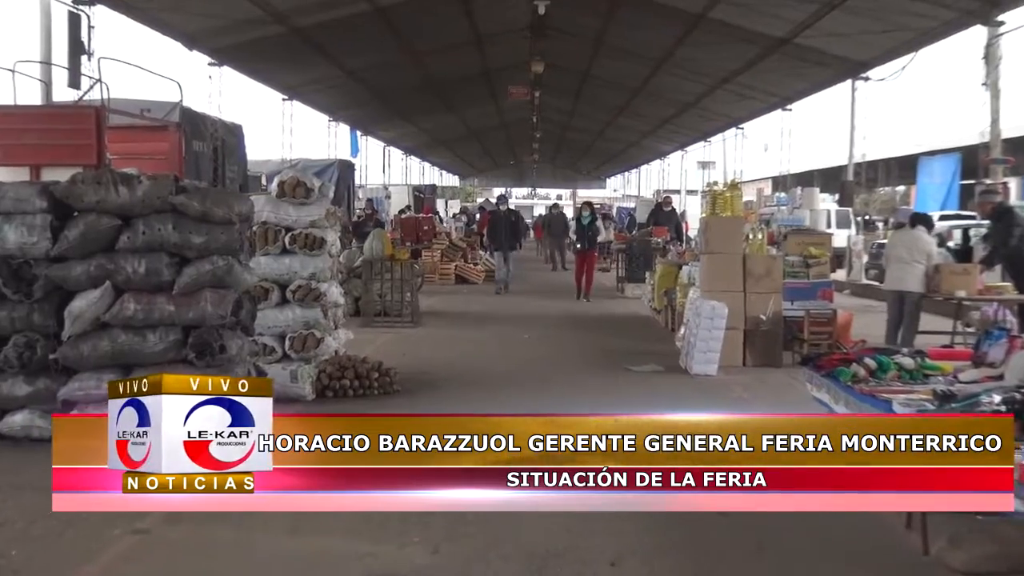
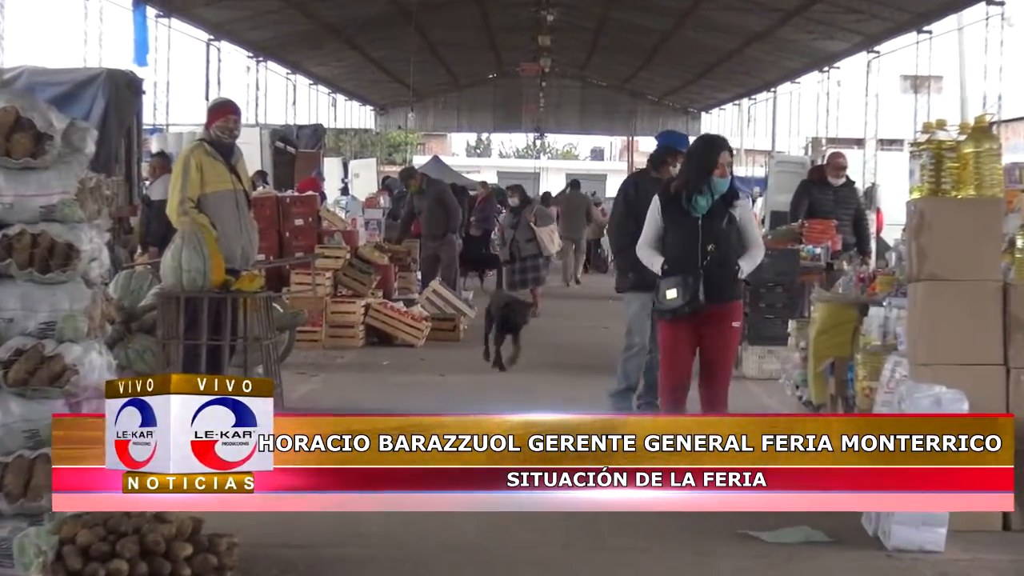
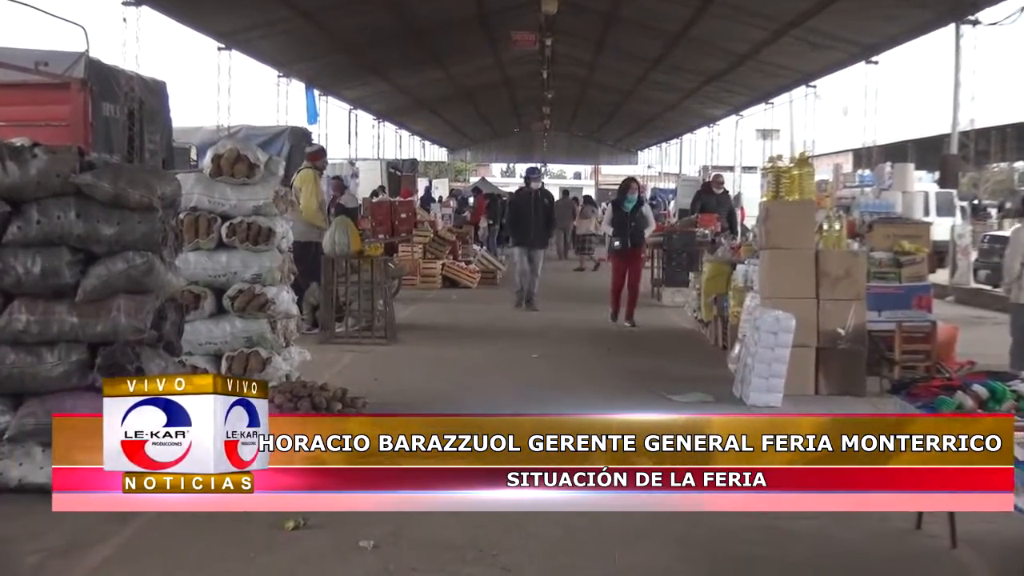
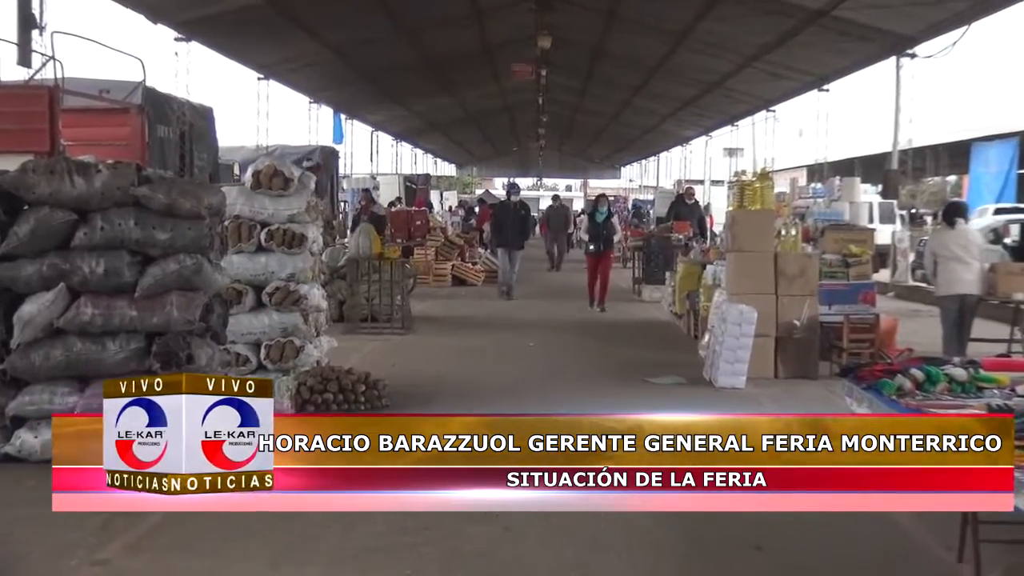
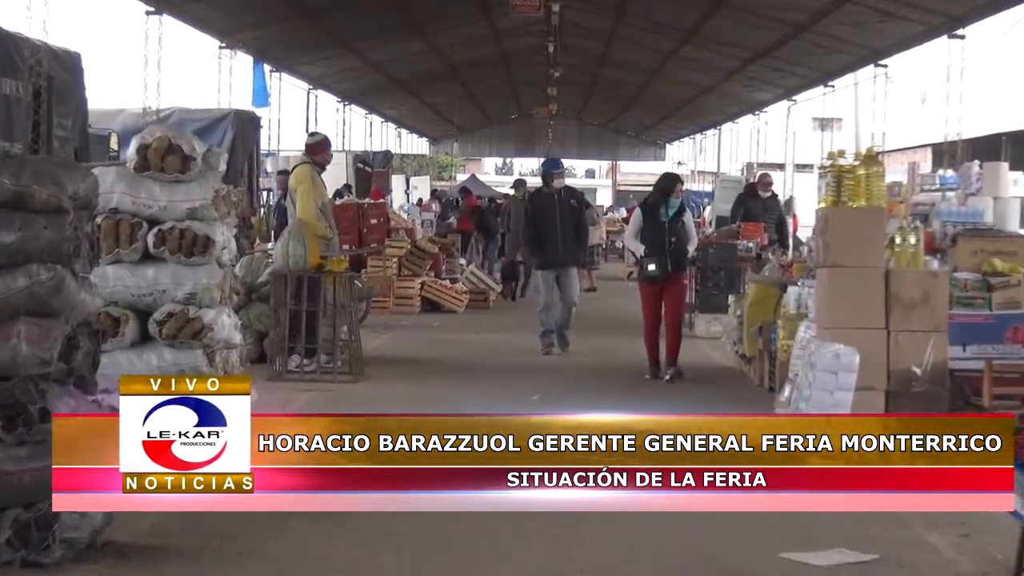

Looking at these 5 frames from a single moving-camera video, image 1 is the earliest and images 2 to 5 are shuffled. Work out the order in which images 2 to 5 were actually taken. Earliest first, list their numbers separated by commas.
4, 3, 5, 2
